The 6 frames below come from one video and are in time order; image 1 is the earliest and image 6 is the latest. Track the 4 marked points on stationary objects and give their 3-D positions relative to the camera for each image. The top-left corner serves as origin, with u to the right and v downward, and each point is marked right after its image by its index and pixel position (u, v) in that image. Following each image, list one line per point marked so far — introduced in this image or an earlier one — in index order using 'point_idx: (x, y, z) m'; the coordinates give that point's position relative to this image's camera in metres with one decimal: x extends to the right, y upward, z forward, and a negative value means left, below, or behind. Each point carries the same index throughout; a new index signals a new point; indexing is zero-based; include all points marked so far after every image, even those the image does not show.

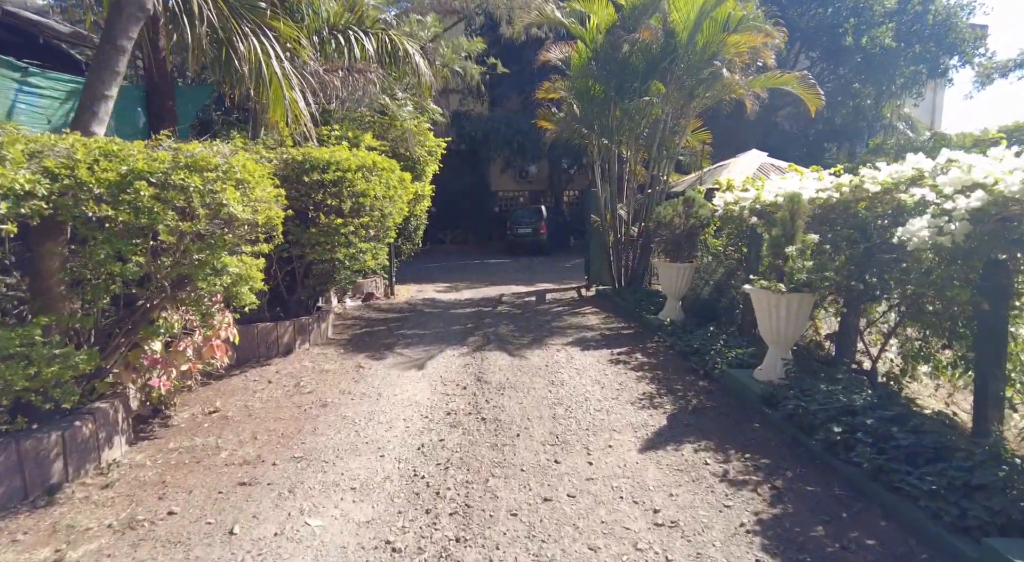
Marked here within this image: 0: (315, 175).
0: (-2.0, +1.1, +6.2) m
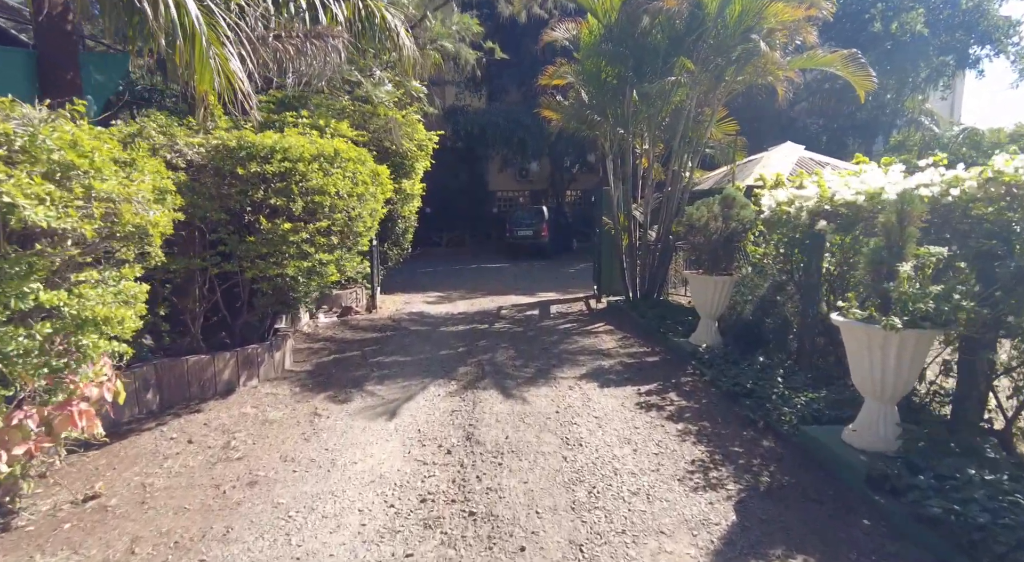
0: (-2.0, +0.9, +4.8) m
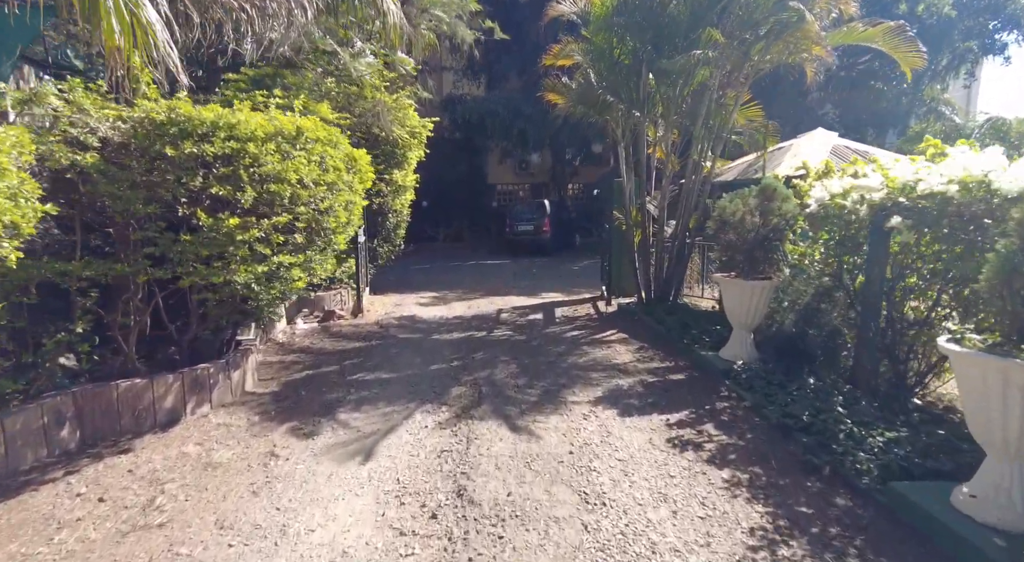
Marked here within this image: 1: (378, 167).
0: (-2.0, +0.8, +3.8) m
1: (-2.4, +2.0, +11.1) m
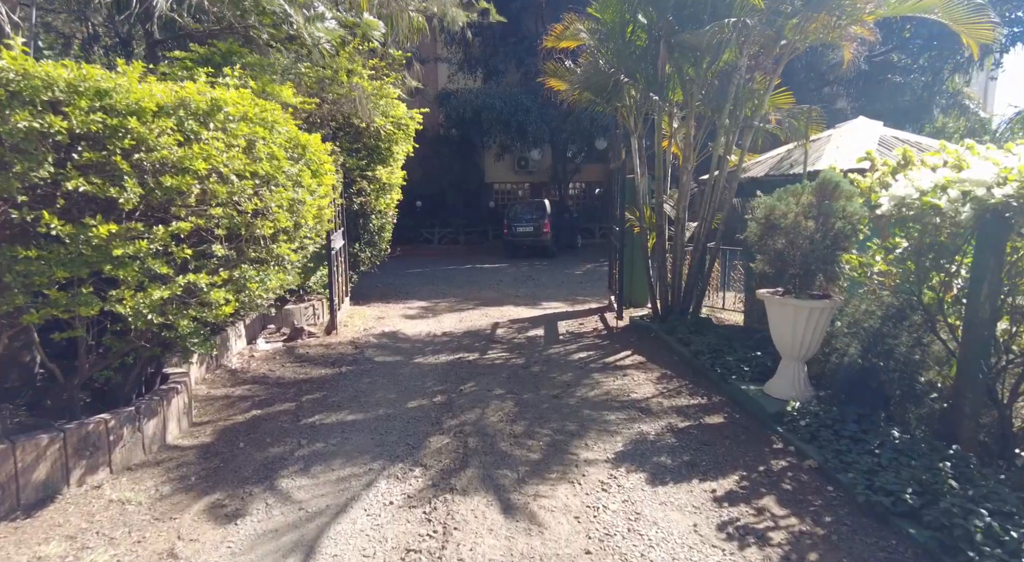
0: (-2.0, +0.7, +2.6) m
1: (-2.4, +1.9, +9.9) m
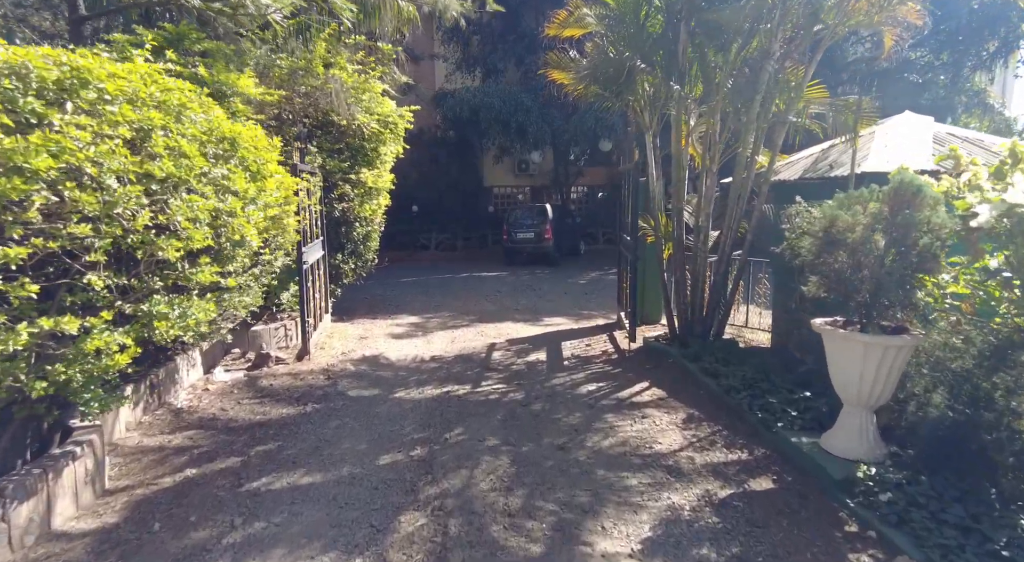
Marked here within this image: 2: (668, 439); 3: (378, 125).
0: (-2.1, +0.5, +1.6) m
1: (-2.5, +1.7, +8.9) m
2: (+1.2, -1.2, +4.6) m
3: (-2.0, +2.4, +9.2) m
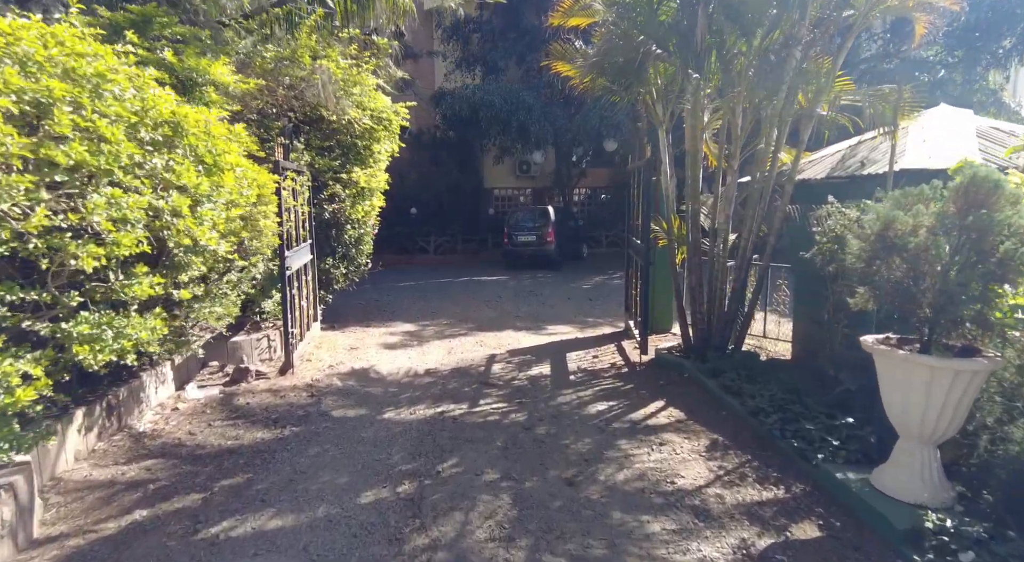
0: (-2.1, +0.4, +1.0) m
1: (-2.4, +1.6, +8.4) m
2: (+1.2, -1.2, +4.1) m
3: (-2.0, +2.3, +8.7) m
